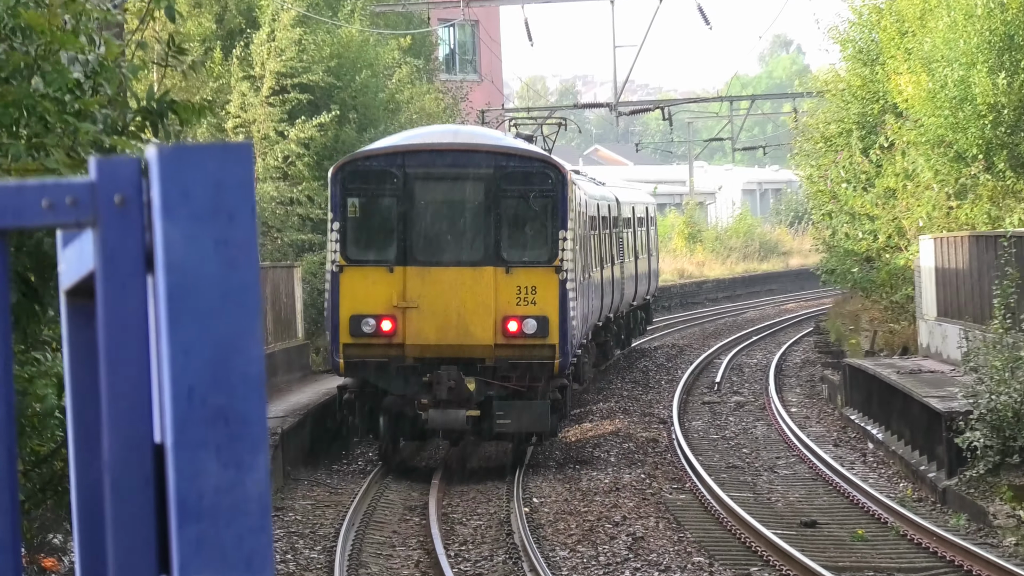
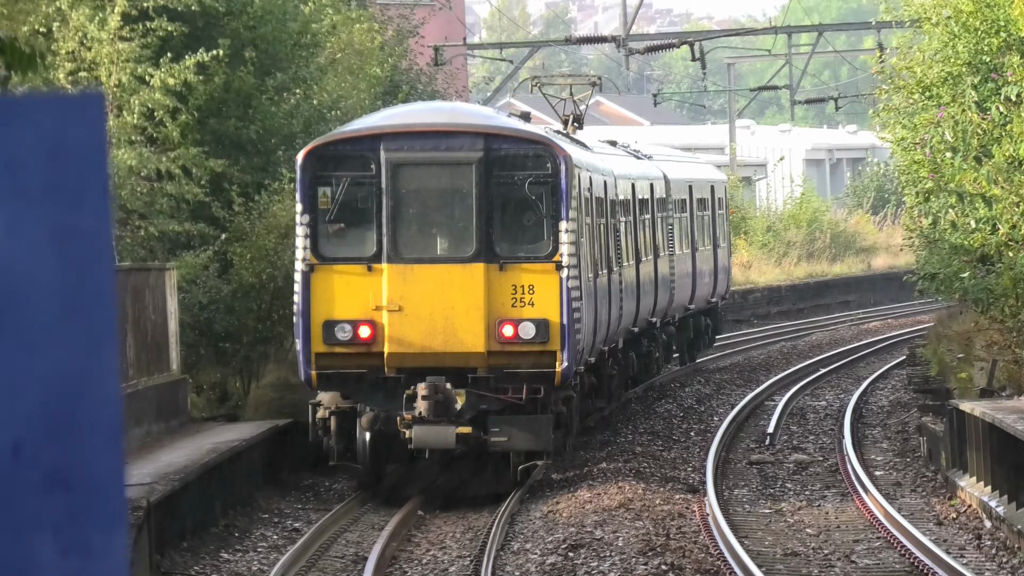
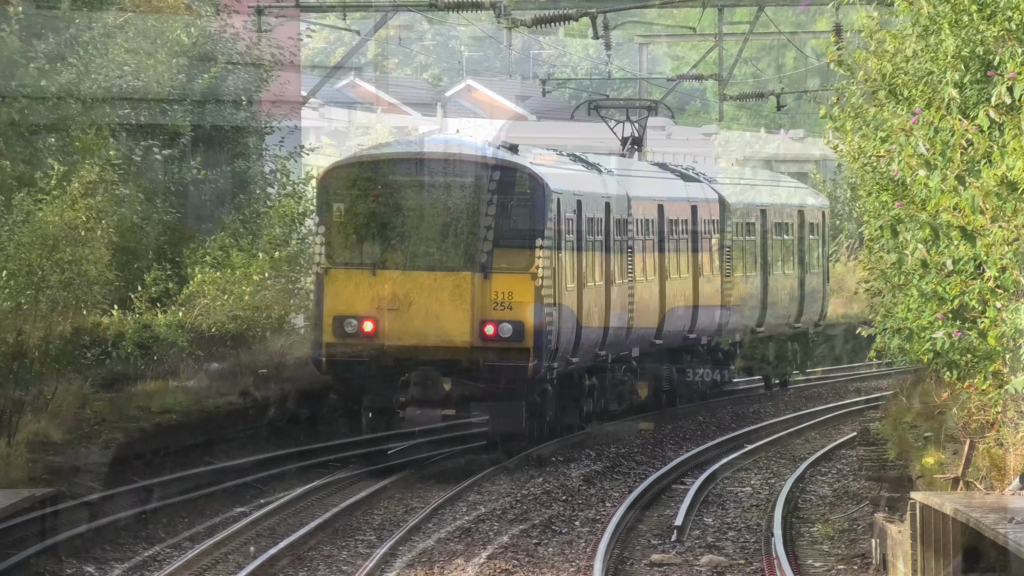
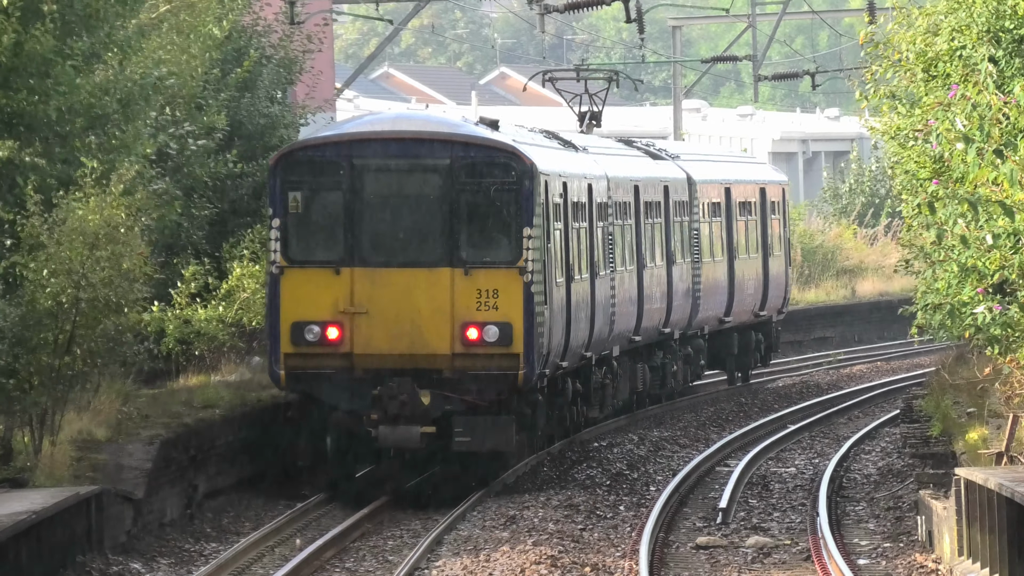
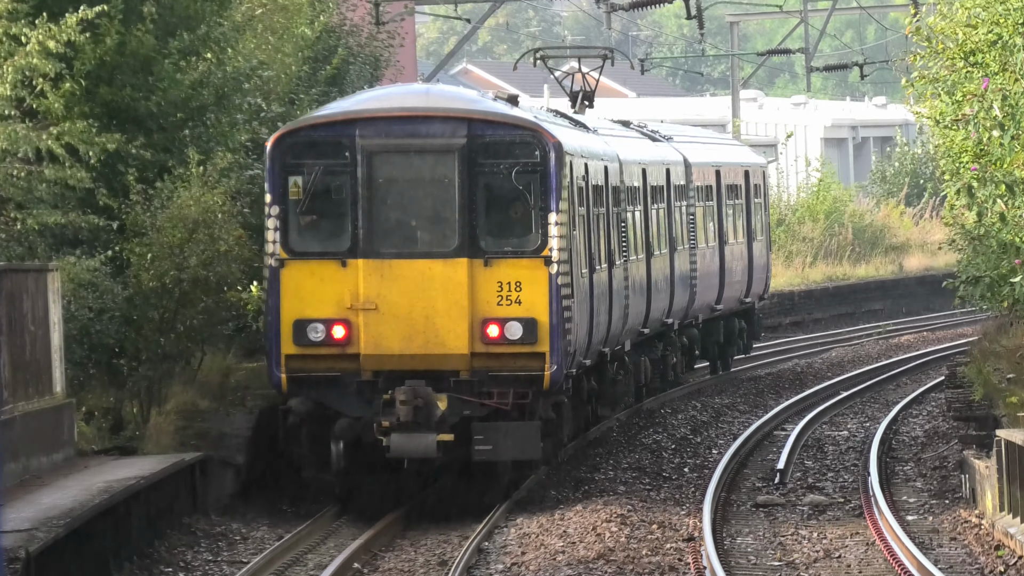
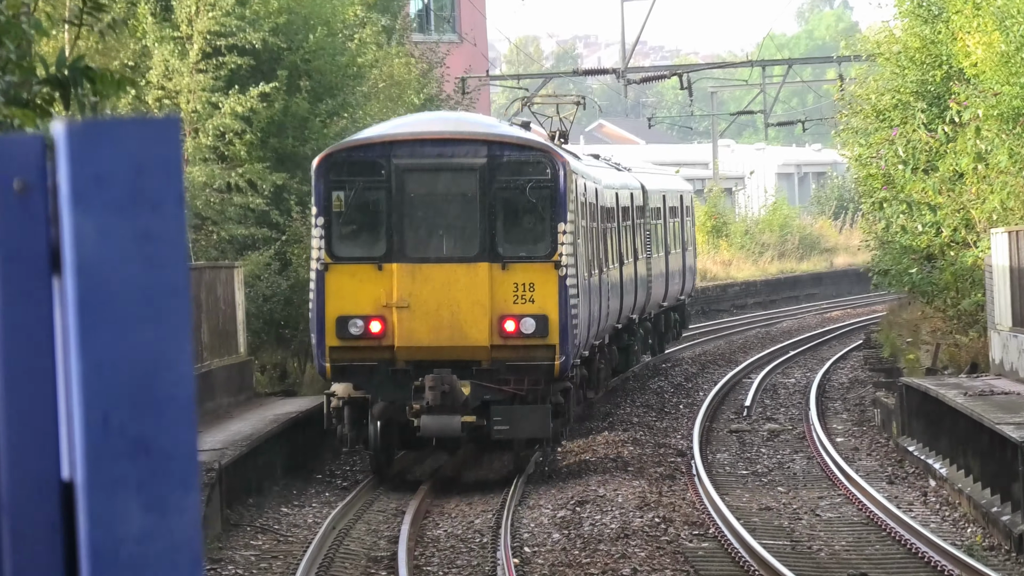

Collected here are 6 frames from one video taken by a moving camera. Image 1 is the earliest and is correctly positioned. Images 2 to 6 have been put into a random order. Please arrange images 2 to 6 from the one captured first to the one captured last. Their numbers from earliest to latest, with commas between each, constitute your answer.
6, 2, 5, 4, 3
